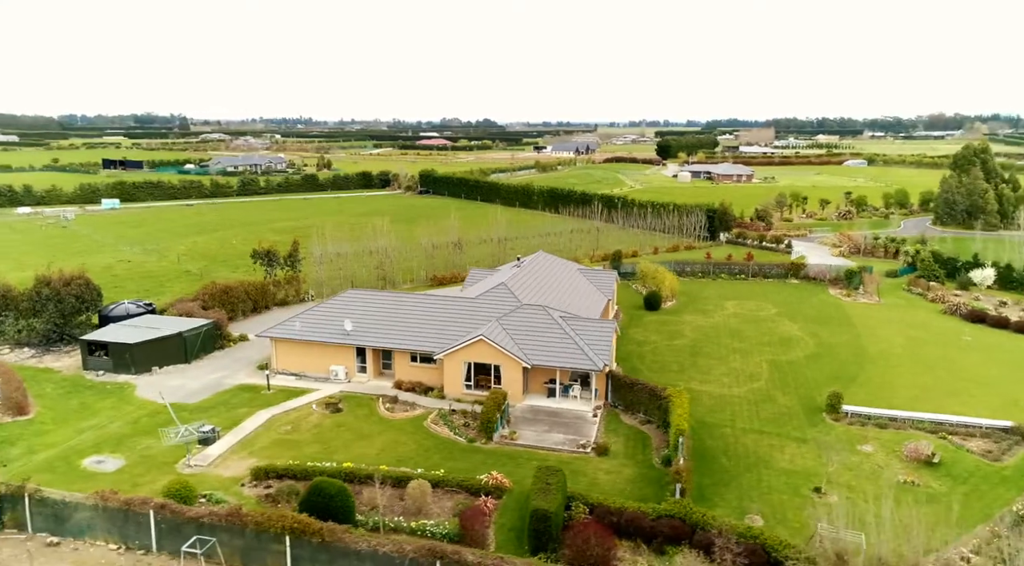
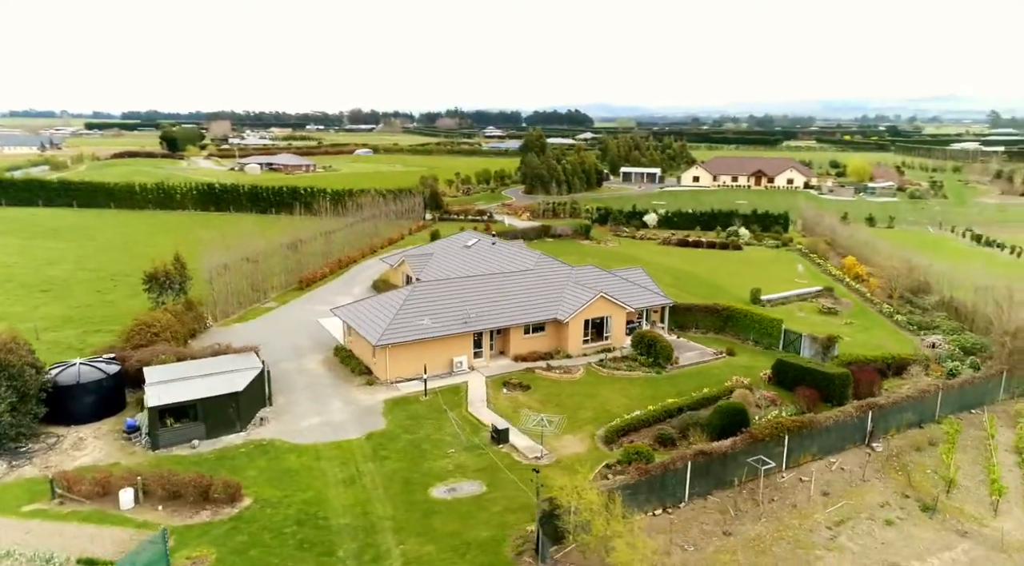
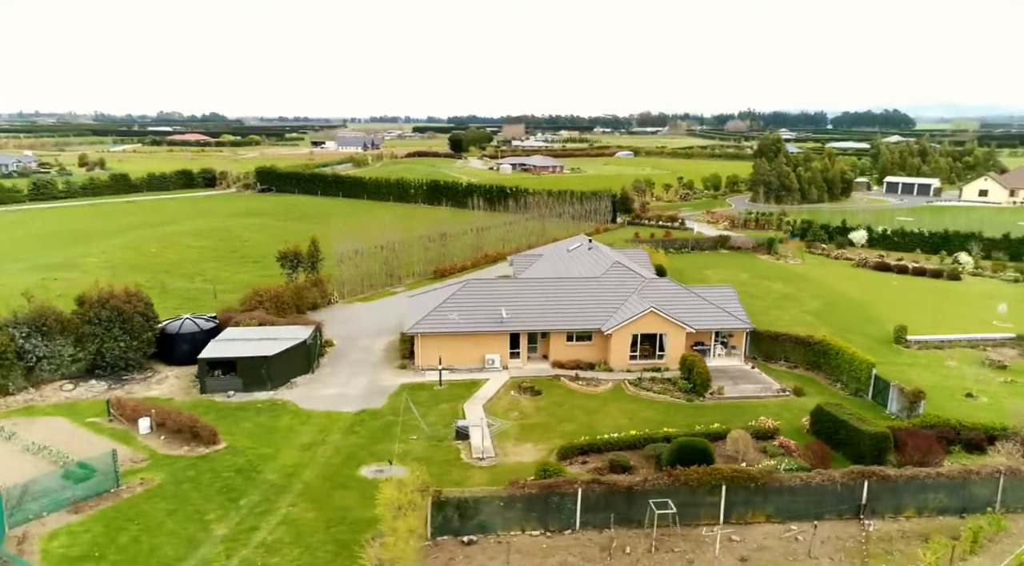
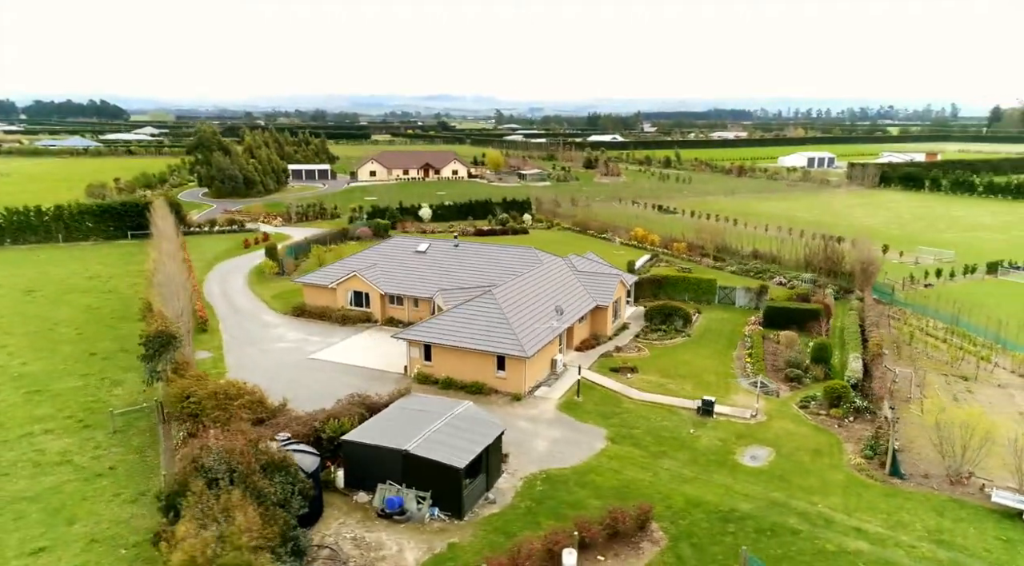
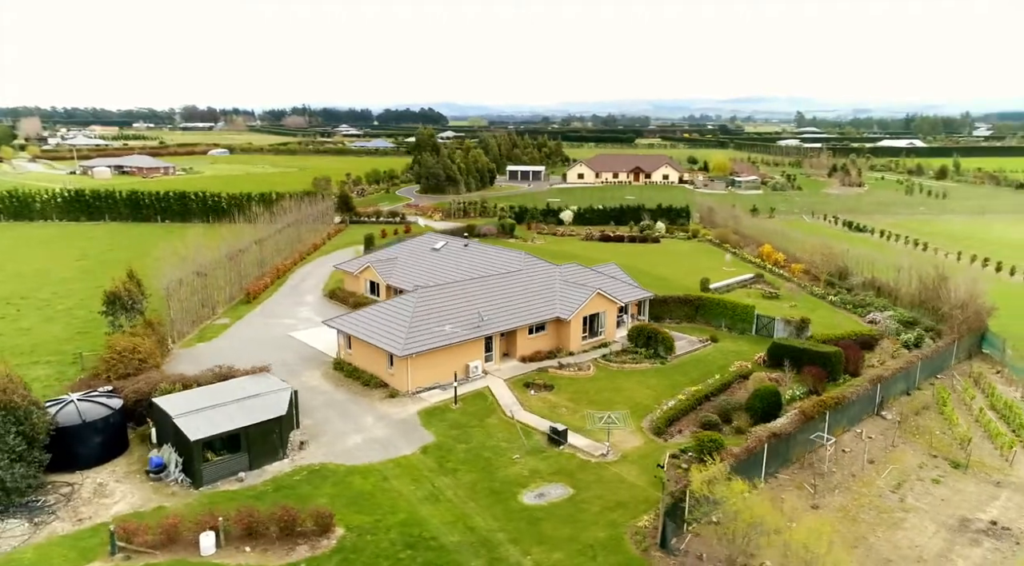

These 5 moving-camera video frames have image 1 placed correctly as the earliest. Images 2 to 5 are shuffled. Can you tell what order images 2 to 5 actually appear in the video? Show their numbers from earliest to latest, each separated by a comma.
3, 2, 5, 4
